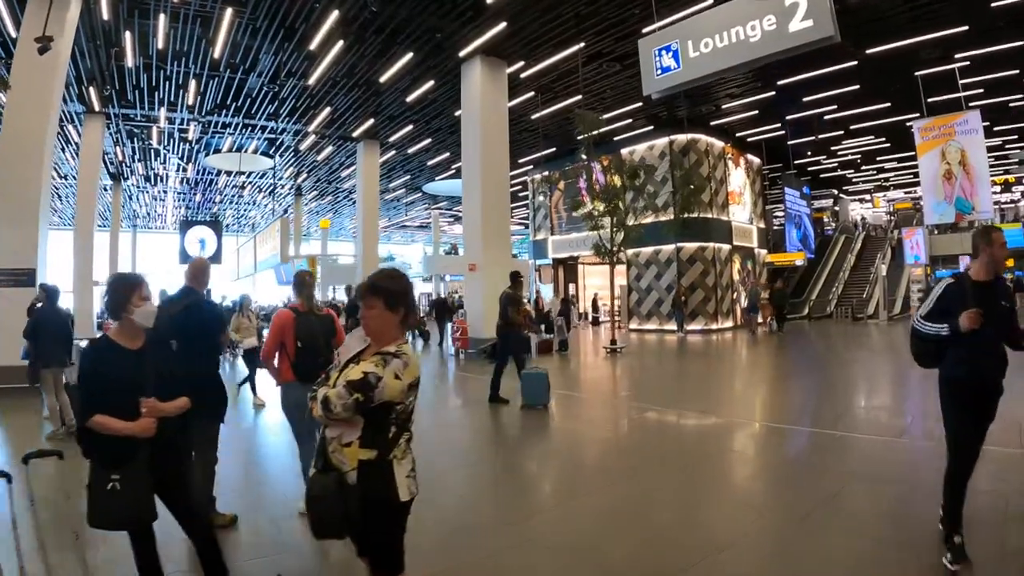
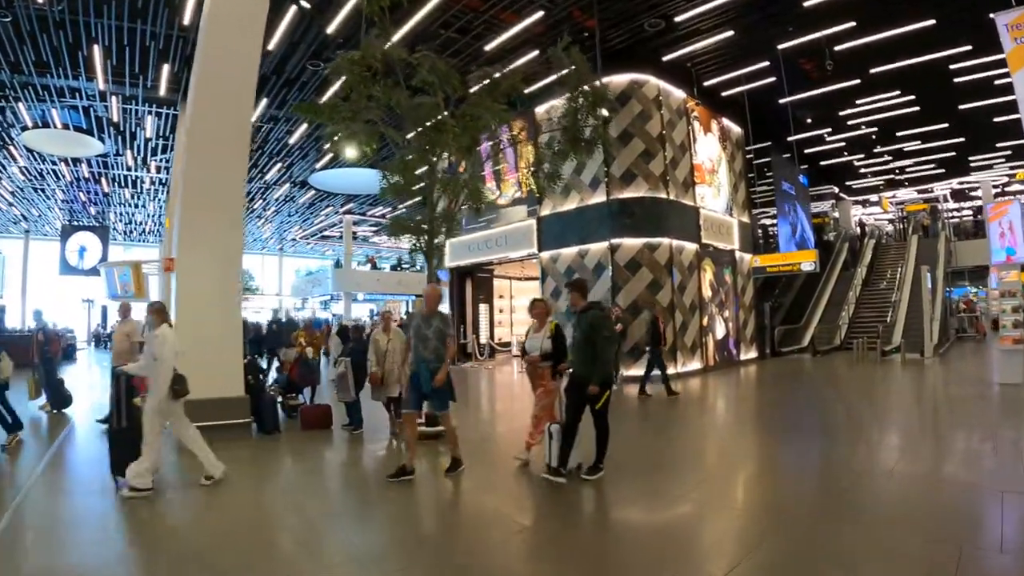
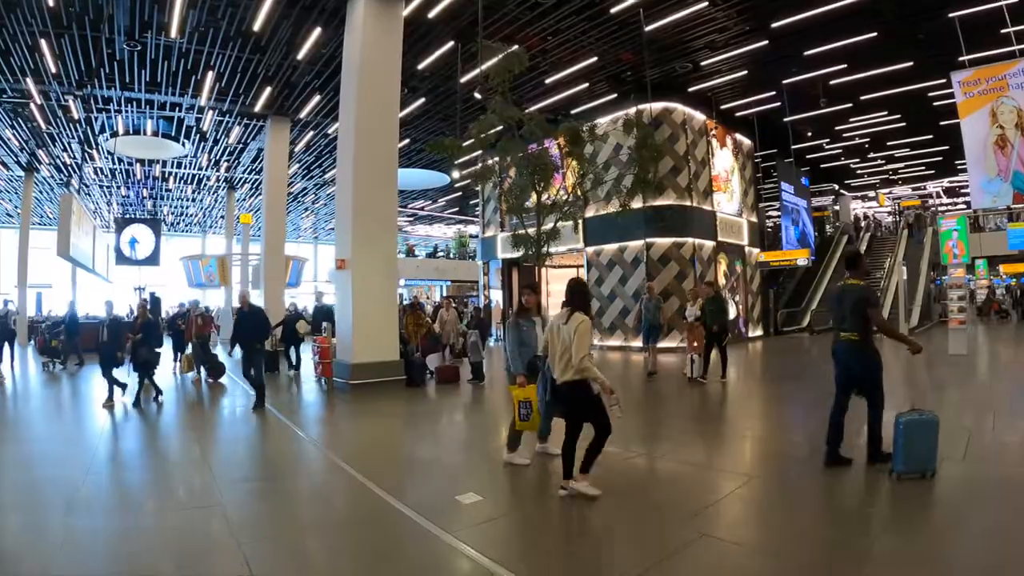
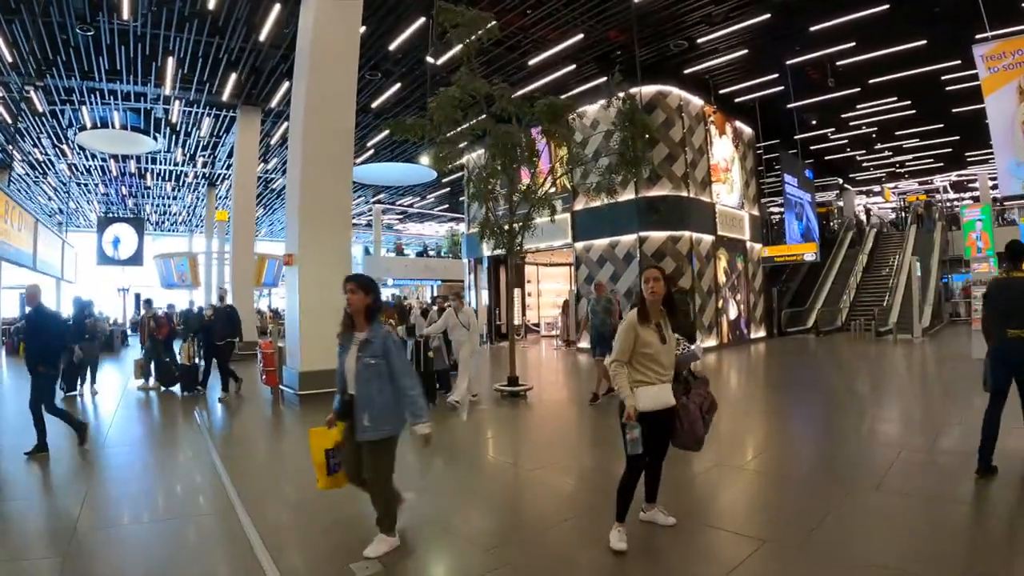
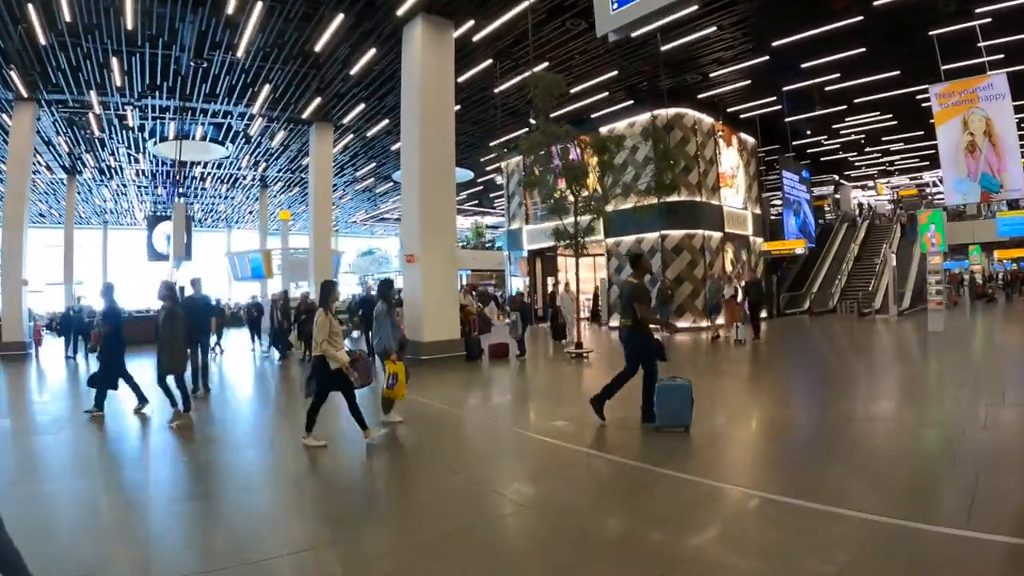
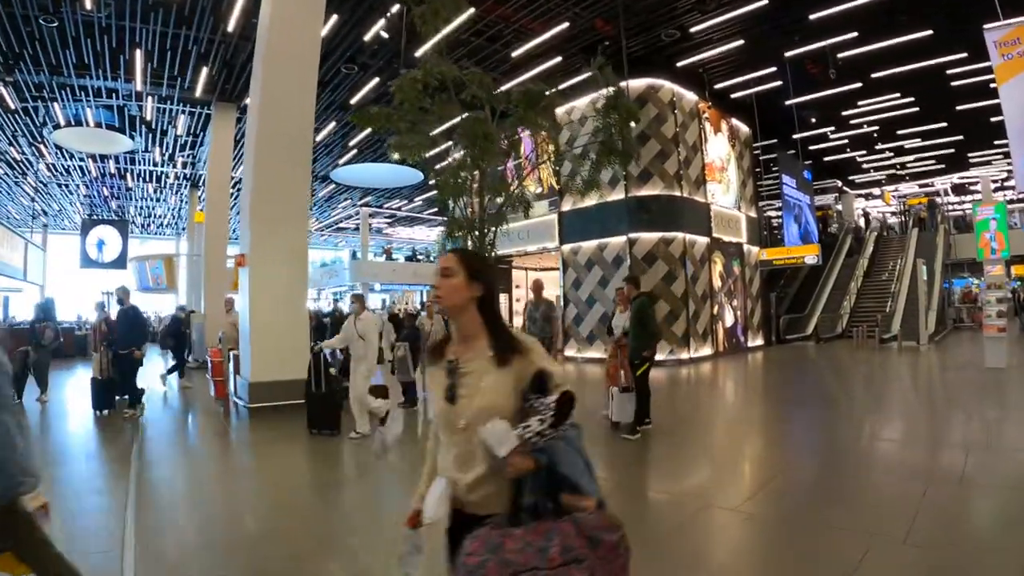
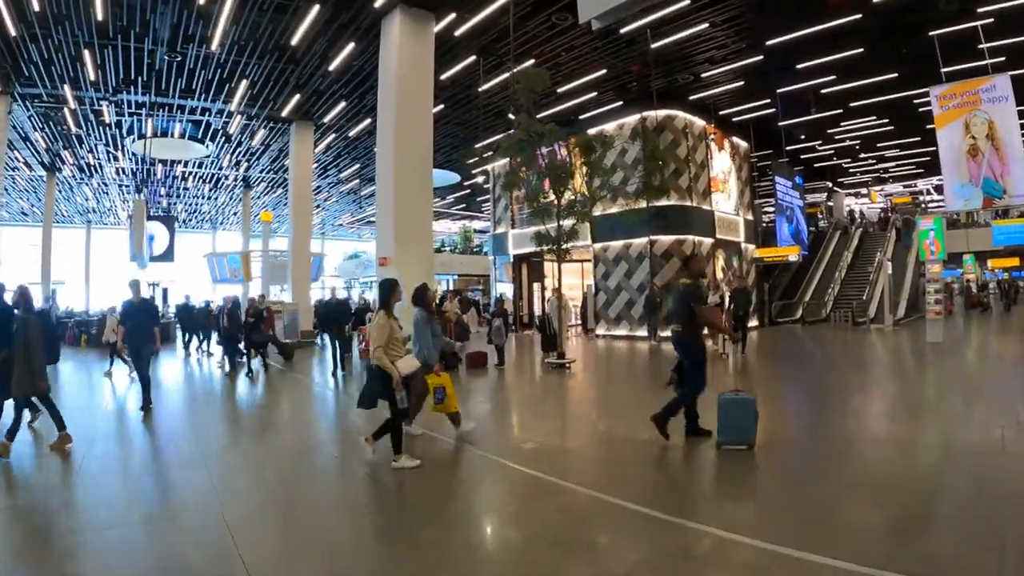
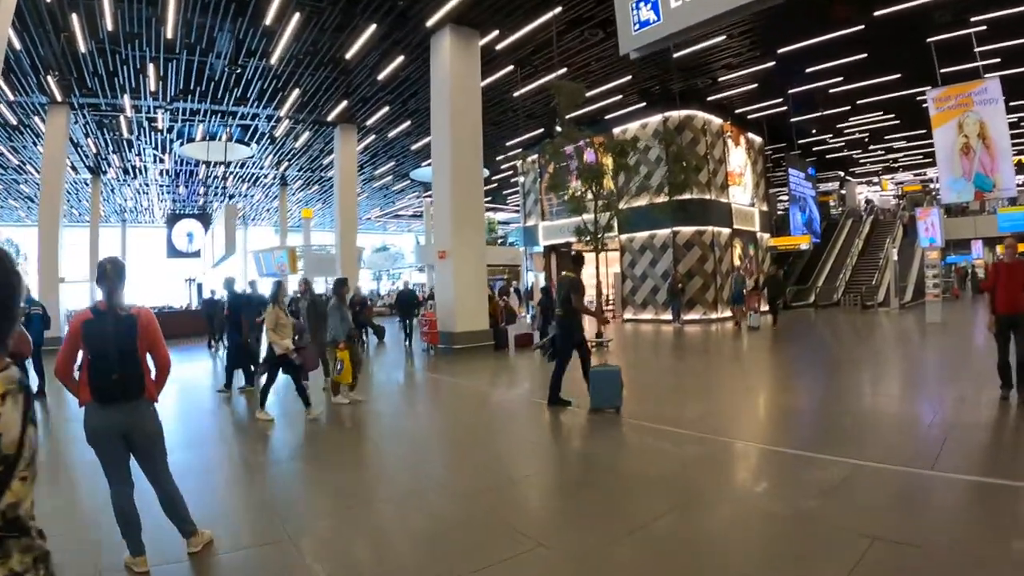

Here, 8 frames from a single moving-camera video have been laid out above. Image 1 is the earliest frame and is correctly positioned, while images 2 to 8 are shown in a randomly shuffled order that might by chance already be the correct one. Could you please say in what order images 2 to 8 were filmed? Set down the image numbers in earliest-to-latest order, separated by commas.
8, 5, 7, 3, 4, 6, 2
